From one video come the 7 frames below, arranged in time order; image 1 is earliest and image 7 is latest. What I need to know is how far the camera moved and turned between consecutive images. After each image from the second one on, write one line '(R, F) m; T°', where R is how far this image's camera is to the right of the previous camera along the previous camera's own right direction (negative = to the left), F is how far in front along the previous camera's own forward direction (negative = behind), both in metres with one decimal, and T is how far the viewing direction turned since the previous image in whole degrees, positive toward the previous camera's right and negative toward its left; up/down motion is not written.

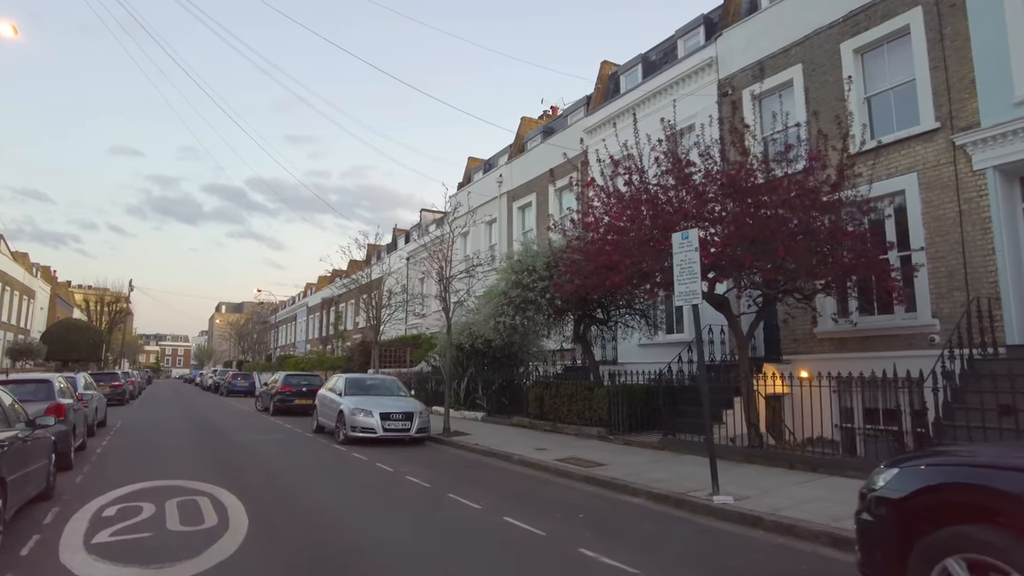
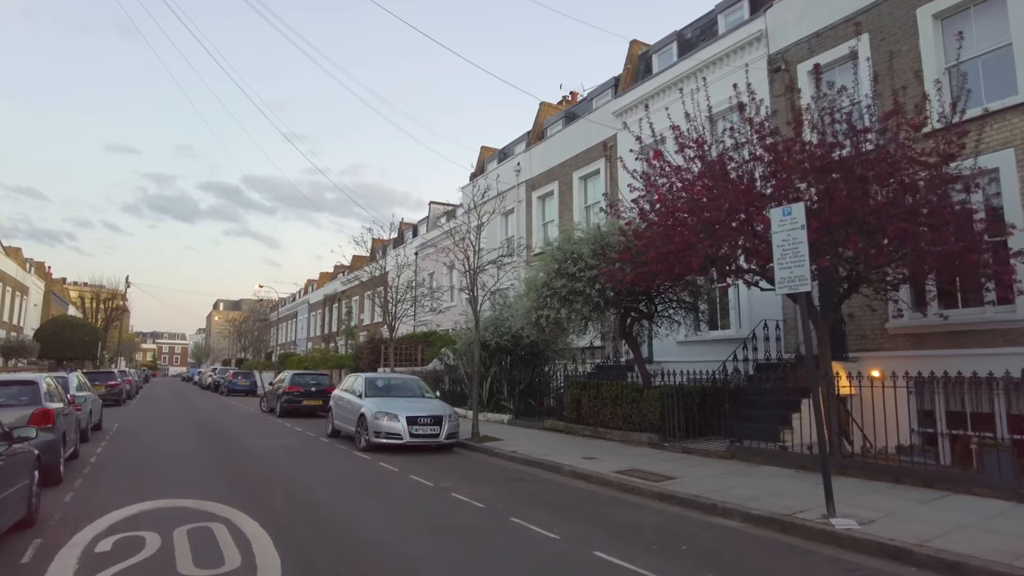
(-0.8, +1.4) m; 0°
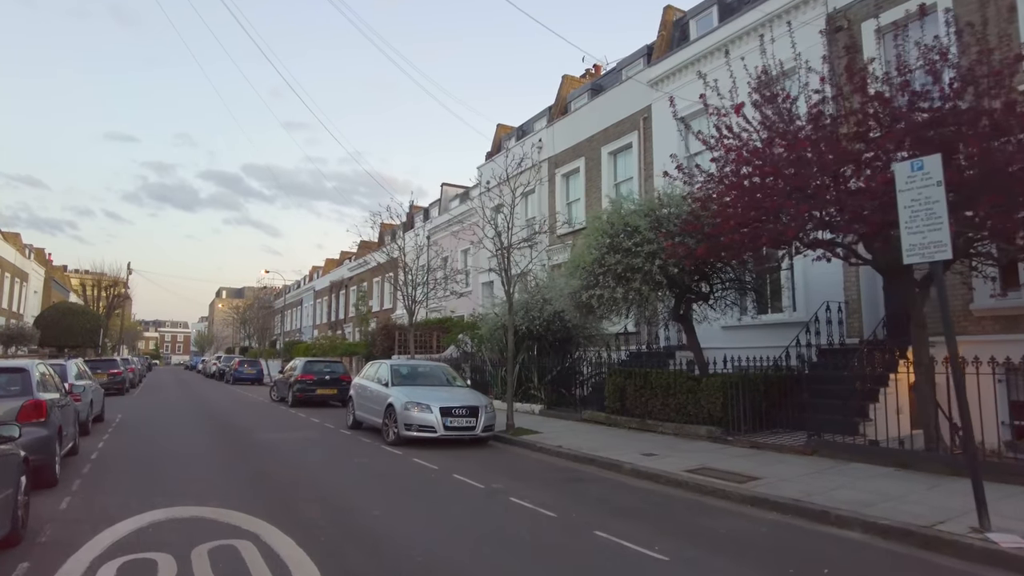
(-0.7, +1.2) m; 0°
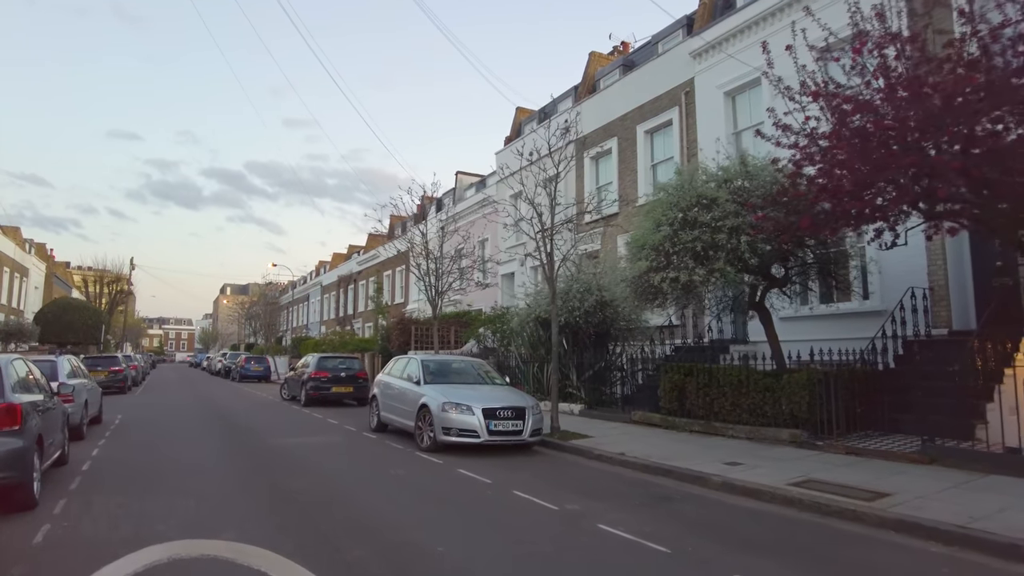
(-0.7, +1.4) m; 0°
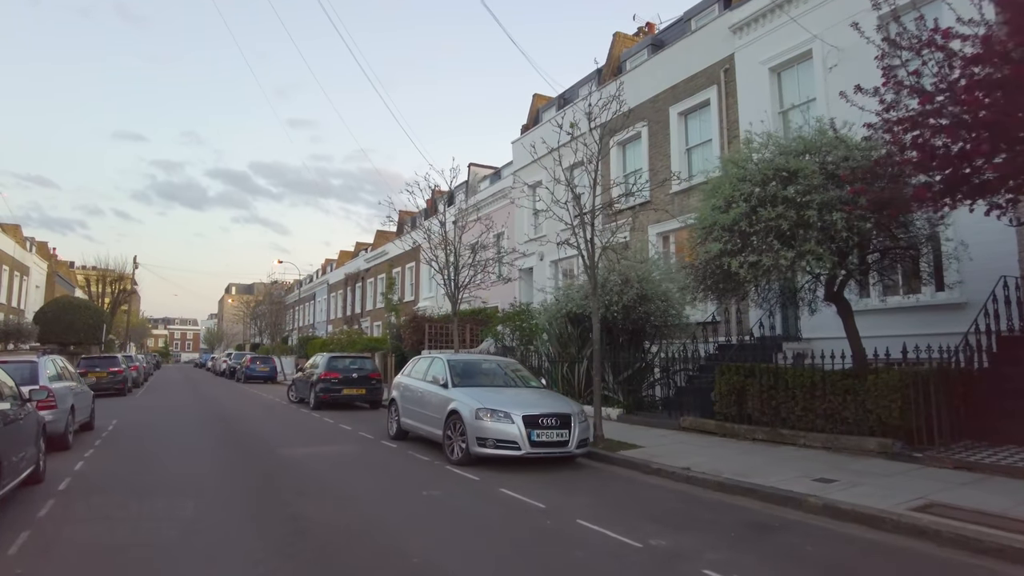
(-0.5, +1.3) m; 0°
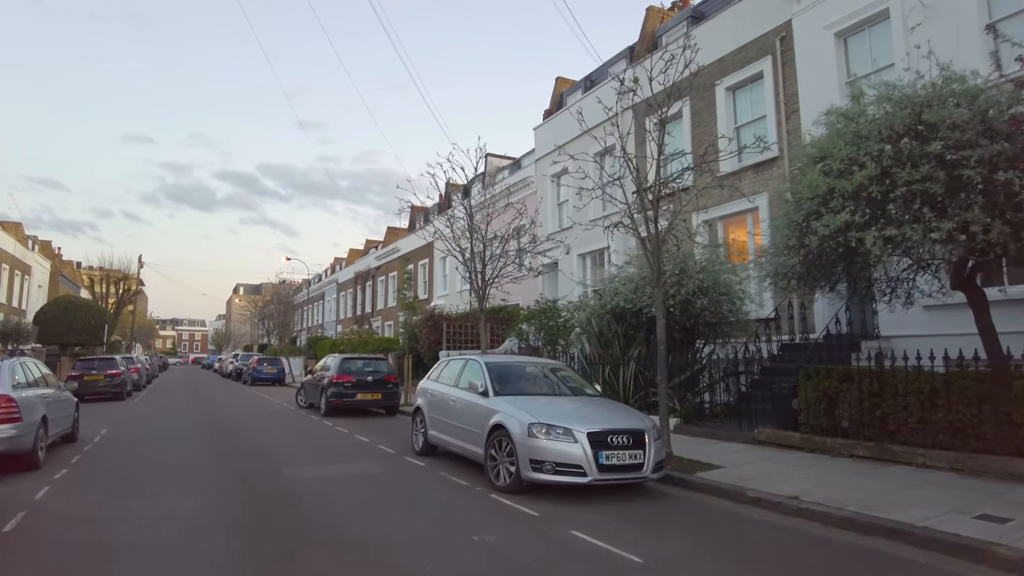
(-0.5, +1.6) m; -1°
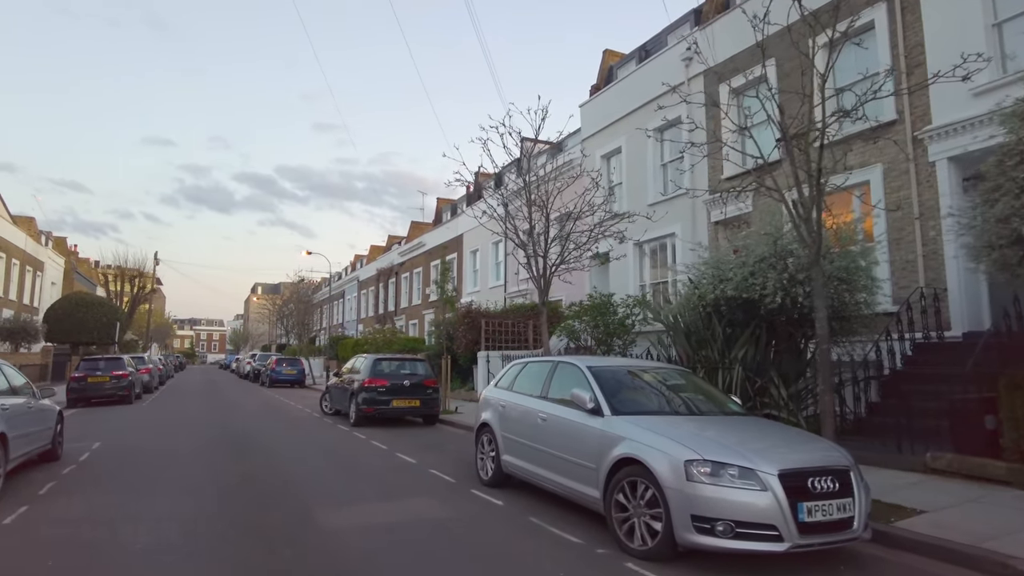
(-0.9, +2.3) m; -1°
